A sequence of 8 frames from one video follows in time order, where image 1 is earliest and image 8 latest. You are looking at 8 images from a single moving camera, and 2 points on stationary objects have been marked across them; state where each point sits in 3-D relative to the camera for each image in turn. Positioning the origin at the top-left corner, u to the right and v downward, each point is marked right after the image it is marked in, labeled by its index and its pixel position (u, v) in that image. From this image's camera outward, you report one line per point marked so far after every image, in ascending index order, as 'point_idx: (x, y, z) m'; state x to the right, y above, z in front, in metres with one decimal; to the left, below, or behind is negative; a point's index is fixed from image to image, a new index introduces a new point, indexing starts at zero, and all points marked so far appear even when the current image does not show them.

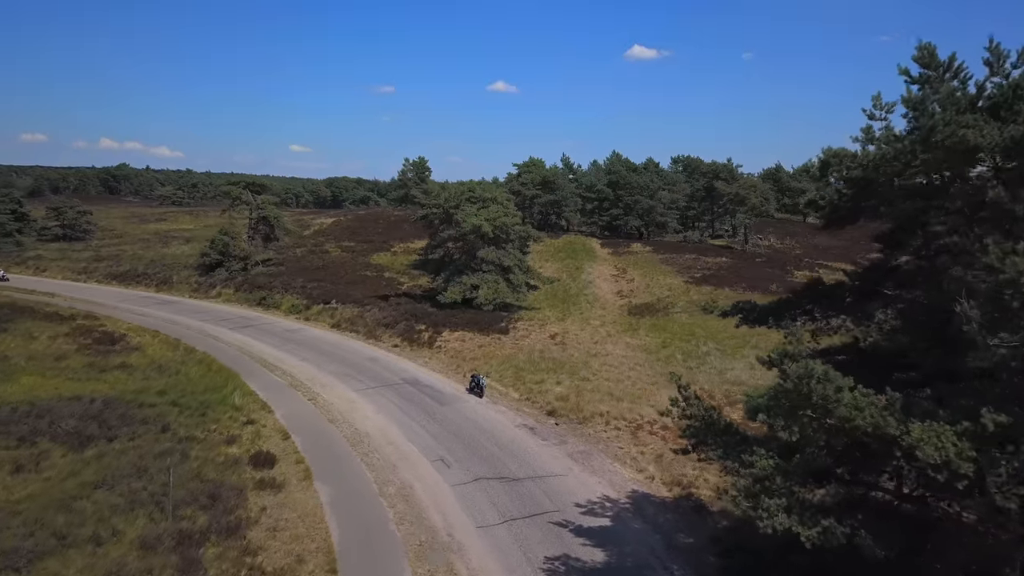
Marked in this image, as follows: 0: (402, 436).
0: (-2.4, -3.3, +18.2) m
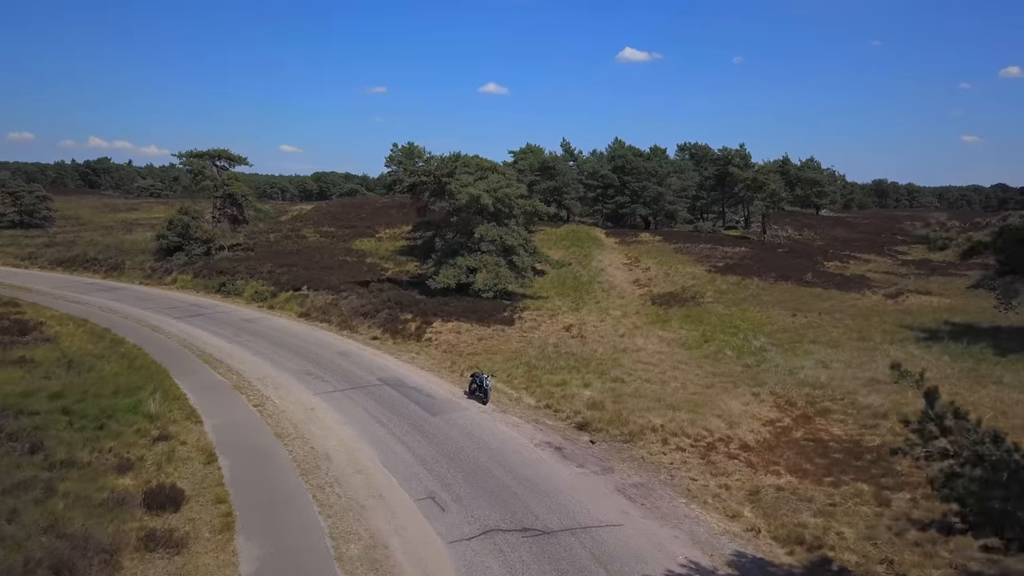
0: (-2.1, -2.7, +12.8) m
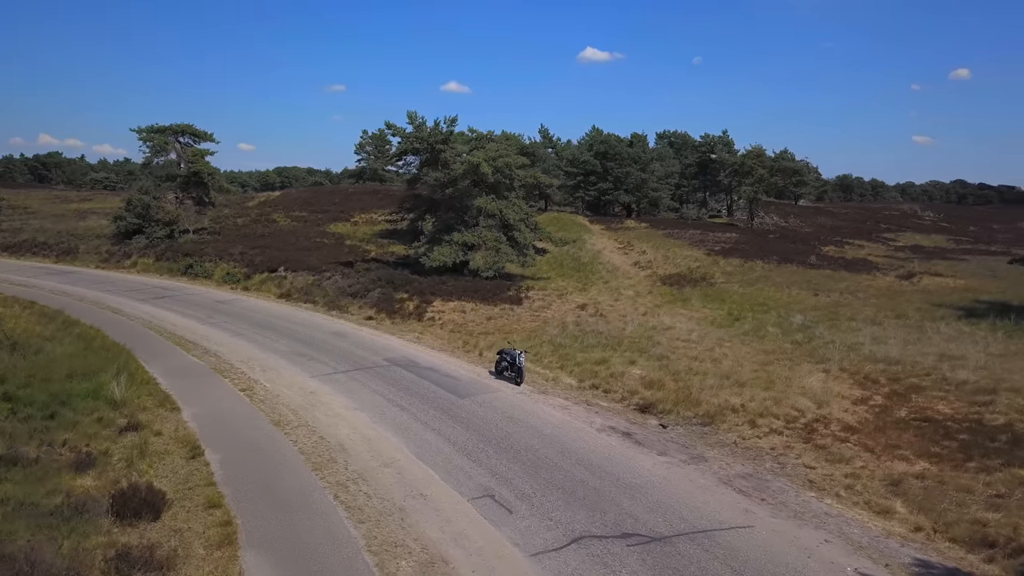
0: (-1.3, -2.1, +10.2) m
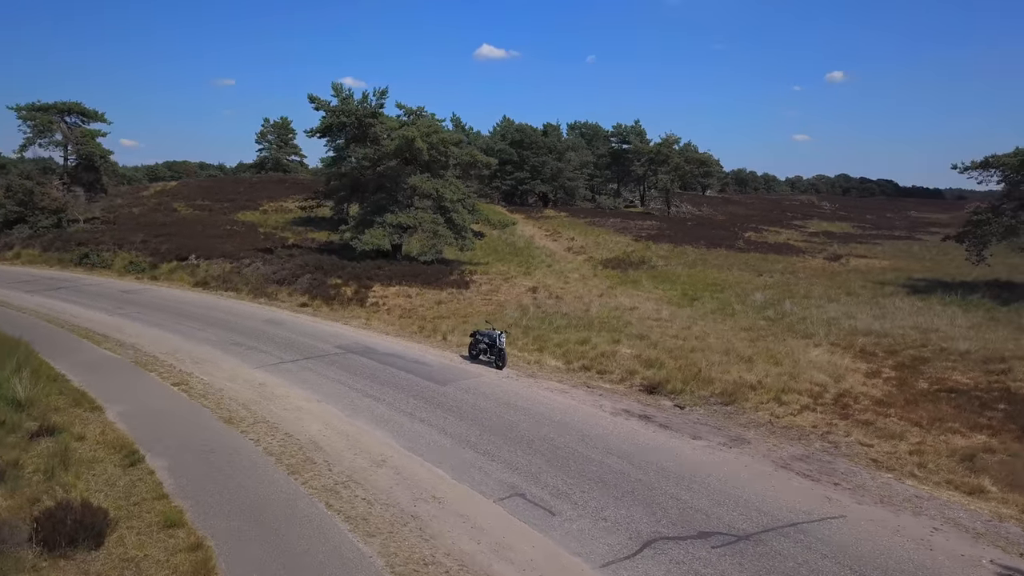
0: (-1.2, -1.7, +8.5) m
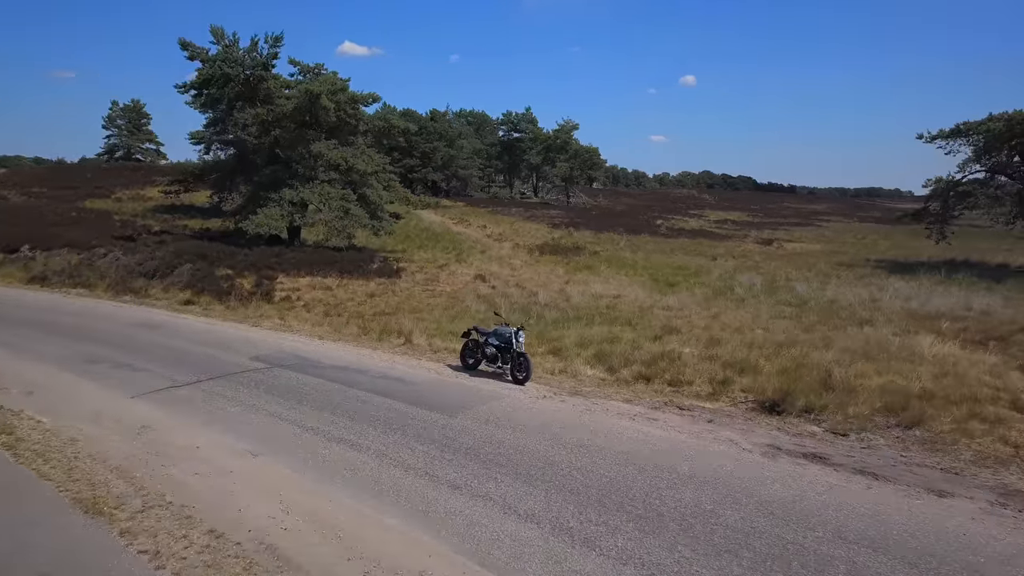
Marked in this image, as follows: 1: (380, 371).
0: (-0.4, -1.4, +4.4) m
1: (-1.4, -0.9, +8.6) m
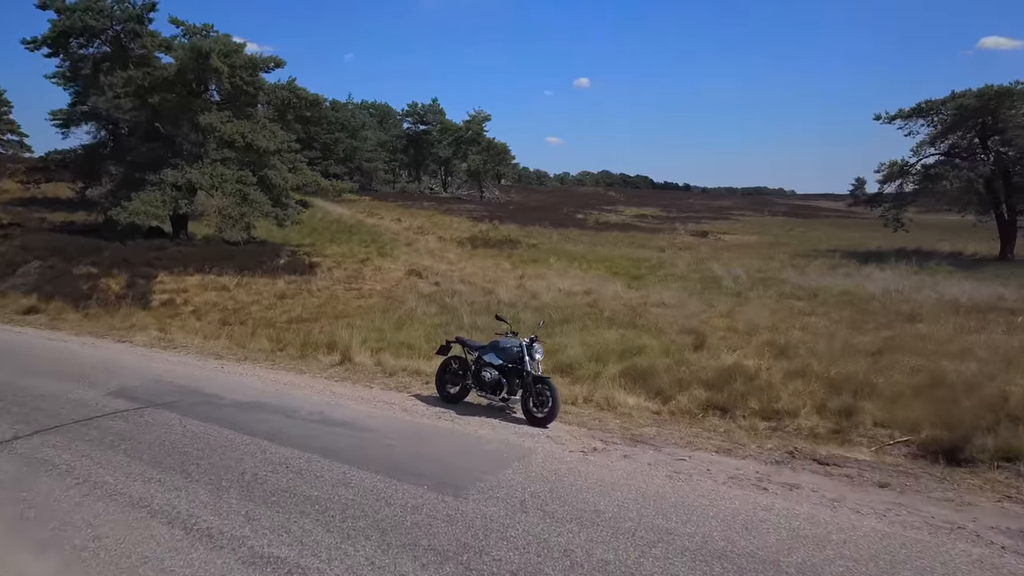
0: (+0.2, -1.4, +1.6) m
1: (-1.4, -0.8, +5.6) m
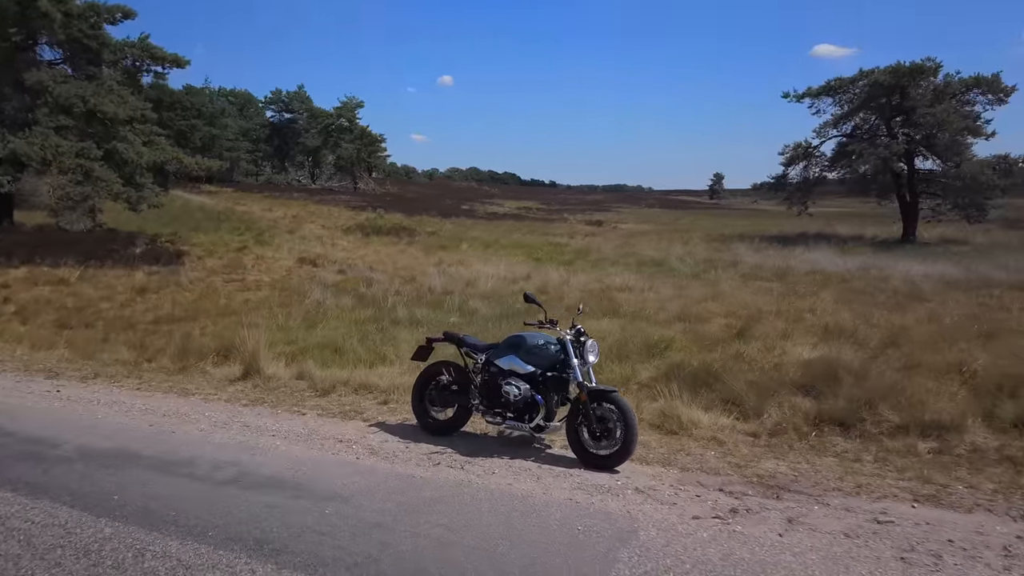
0: (+1.0, -1.2, -0.3) m
1: (-1.2, -0.7, +3.4) m
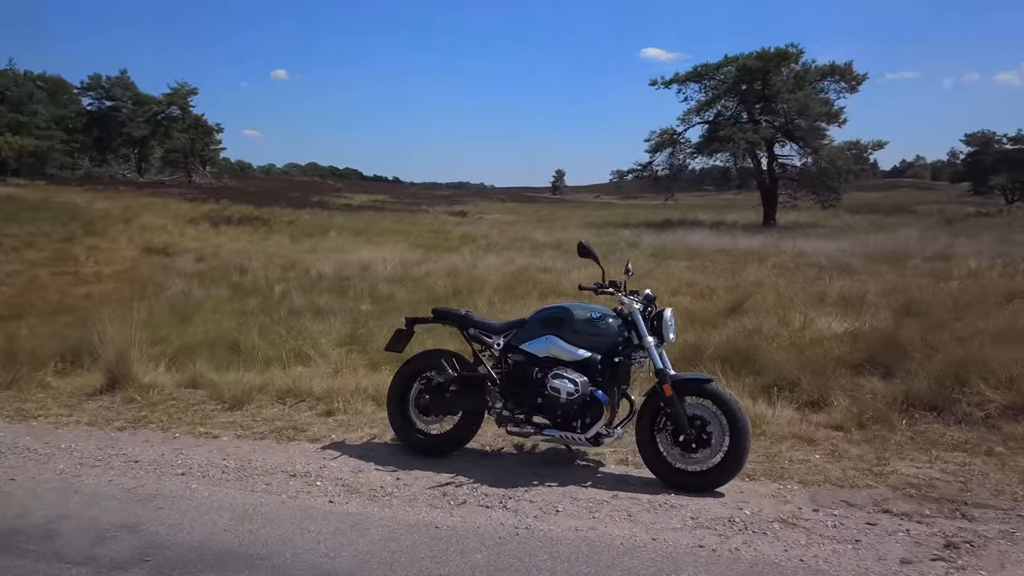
0: (+1.8, -1.0, -1.1) m
1: (-1.1, -0.6, +2.1) m
